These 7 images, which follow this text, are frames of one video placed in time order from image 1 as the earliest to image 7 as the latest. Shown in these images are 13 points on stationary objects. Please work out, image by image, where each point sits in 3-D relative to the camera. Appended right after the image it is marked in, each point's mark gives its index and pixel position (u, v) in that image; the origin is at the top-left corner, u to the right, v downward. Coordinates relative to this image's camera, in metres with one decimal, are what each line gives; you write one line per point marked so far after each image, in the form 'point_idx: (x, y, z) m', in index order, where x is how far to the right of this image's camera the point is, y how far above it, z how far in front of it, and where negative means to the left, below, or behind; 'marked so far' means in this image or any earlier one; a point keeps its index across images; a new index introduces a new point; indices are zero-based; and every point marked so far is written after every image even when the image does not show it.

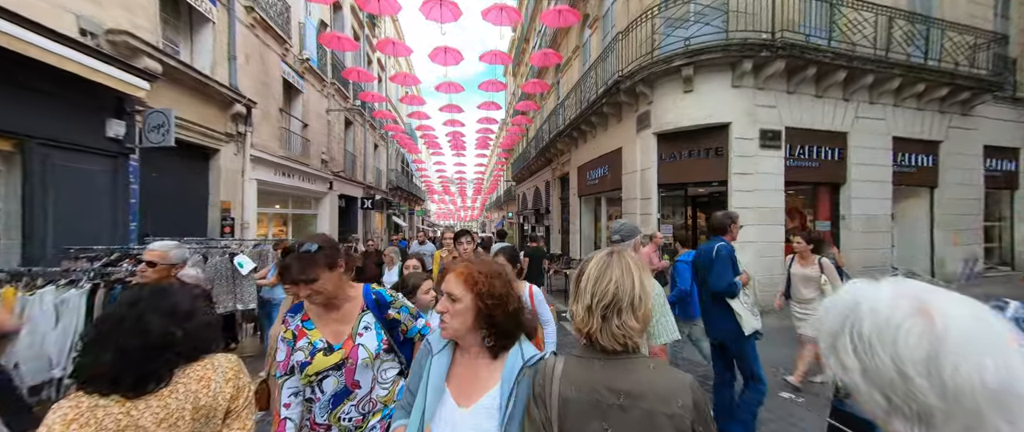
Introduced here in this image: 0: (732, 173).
0: (+4.3, +0.9, +6.7) m
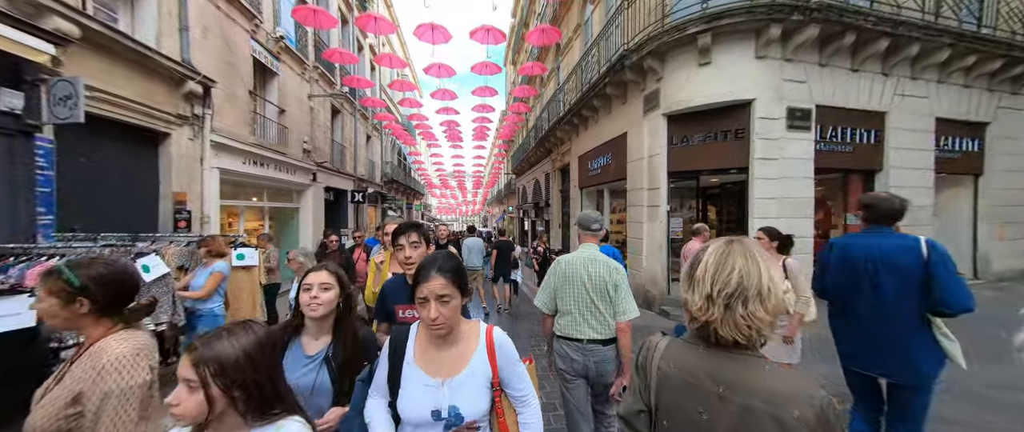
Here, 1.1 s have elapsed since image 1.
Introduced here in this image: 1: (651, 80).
0: (+4.2, +1.0, +5.8) m
1: (+2.8, +2.8, +6.9) m
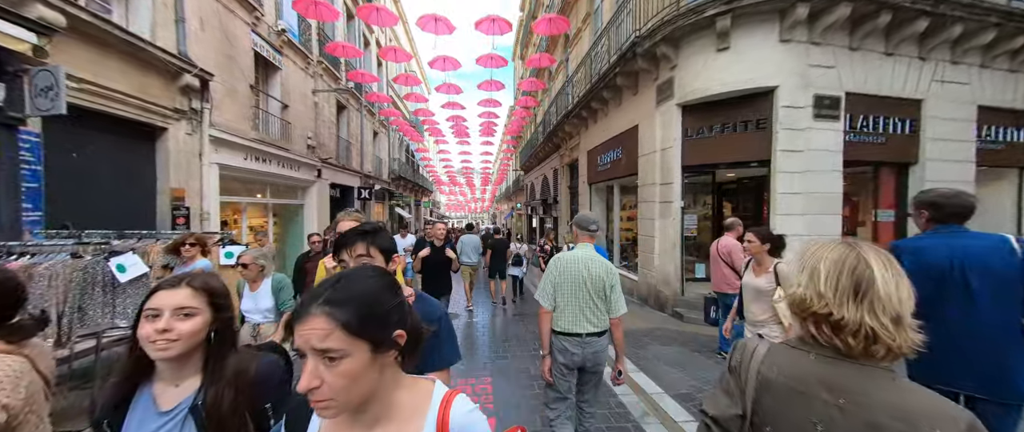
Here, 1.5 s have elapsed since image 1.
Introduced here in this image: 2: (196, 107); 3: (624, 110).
0: (+4.2, +1.1, +5.4) m
1: (+2.9, +2.8, +6.5) m
2: (-6.1, +2.1, +6.5) m
3: (+2.7, +2.6, +8.3) m
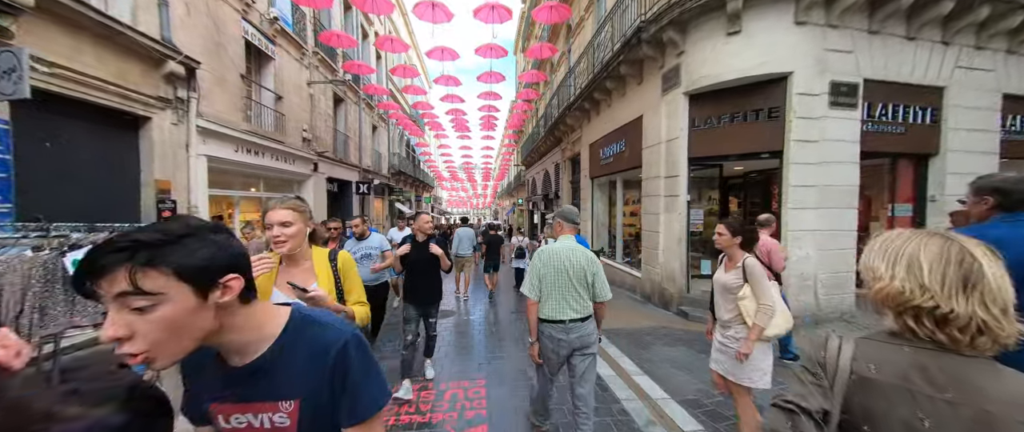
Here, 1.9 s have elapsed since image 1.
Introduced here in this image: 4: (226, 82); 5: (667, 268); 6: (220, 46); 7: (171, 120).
0: (+4.2, +1.1, +5.1) m
1: (+2.9, +2.9, +6.2) m
2: (-6.1, +2.2, +6.3) m
3: (+2.7, +2.7, +8.0) m
4: (-6.3, +2.9, +7.5) m
5: (+2.9, -1.0, +6.4) m
6: (-6.2, +3.6, +7.2) m
7: (-6.2, +1.7, +6.1) m
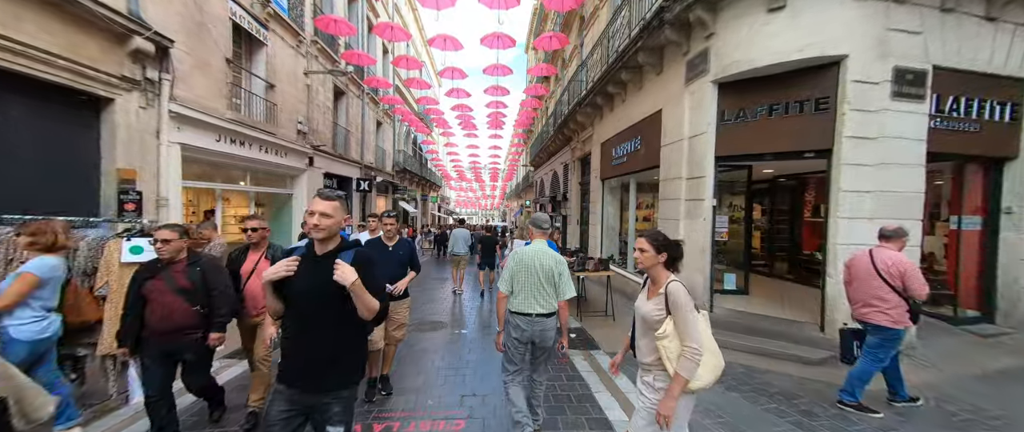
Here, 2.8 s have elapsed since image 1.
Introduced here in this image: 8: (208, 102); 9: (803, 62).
0: (+4.2, +1.0, +4.3) m
1: (+2.9, +2.8, +5.4) m
2: (-6.0, +2.3, +5.7) m
3: (+2.8, +2.6, +7.2) m
4: (-6.2, +3.1, +6.9) m
5: (+2.9, -1.1, +5.6) m
6: (-6.1, +3.7, +6.7) m
7: (-6.1, +1.8, +5.6) m
8: (-6.2, +2.3, +6.9) m
9: (+3.8, +2.0, +4.4) m
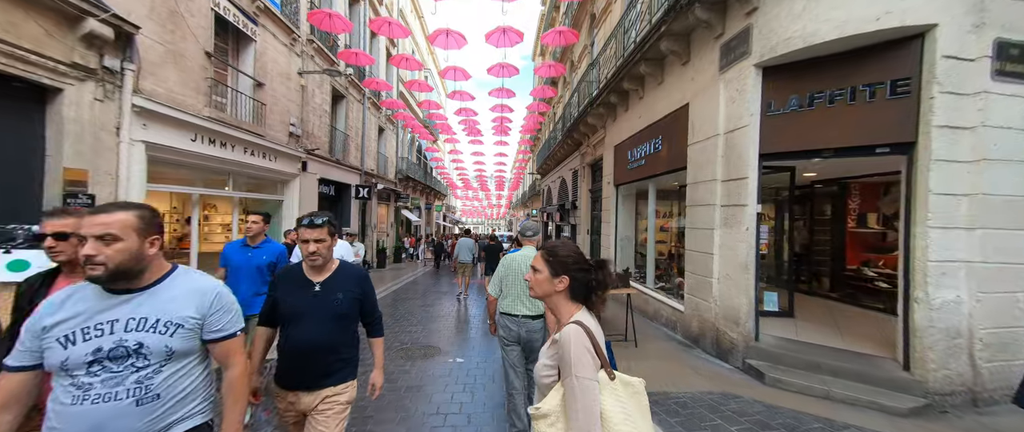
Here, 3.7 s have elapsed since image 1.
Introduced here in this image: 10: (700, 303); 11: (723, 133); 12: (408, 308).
0: (+4.2, +0.9, +3.4) m
1: (+3.0, +2.7, +4.6) m
2: (-5.9, +2.2, +5.1) m
3: (+2.9, +2.4, +6.4) m
4: (-6.1, +2.9, +6.3) m
5: (+2.9, -1.2, +4.7) m
6: (-6.0, +3.6, +6.1) m
7: (-6.0, +1.7, +4.9) m
8: (-6.1, +2.2, +6.3) m
9: (+3.8, +1.9, +3.6) m
10: (+2.9, -1.3, +5.2) m
11: (+3.0, +1.2, +4.8) m
12: (-2.7, -2.4, +8.7) m
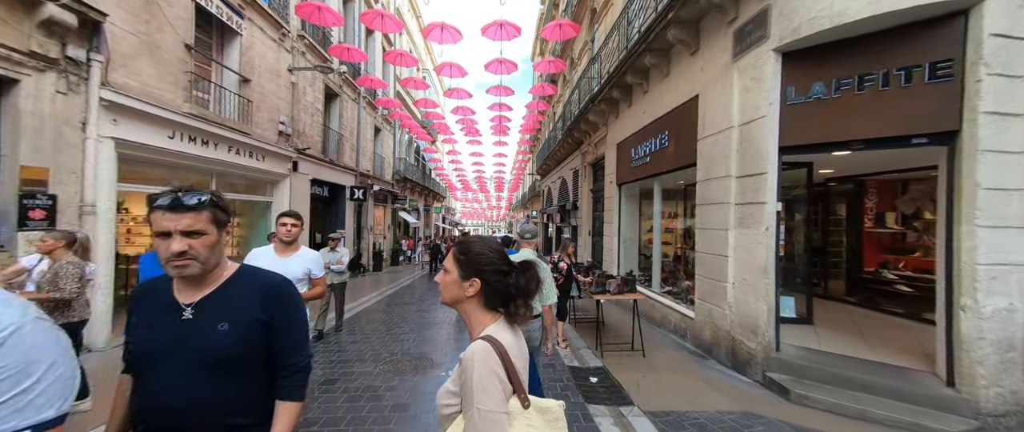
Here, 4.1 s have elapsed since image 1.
0: (+4.2, +0.9, +3.1) m
1: (+3.0, +2.7, +4.2) m
2: (-6.0, +2.2, +4.7) m
3: (+2.9, +2.4, +6.0) m
4: (-6.1, +2.9, +5.9) m
5: (+2.9, -1.2, +4.3) m
6: (-6.1, +3.6, +5.7) m
7: (-6.1, +1.7, +4.6) m
8: (-6.1, +2.1, +5.9) m
9: (+3.8, +1.9, +3.2) m
10: (+2.8, -1.3, +4.8) m
11: (+2.9, +1.2, +4.4) m
12: (-2.7, -2.4, +8.3) m
